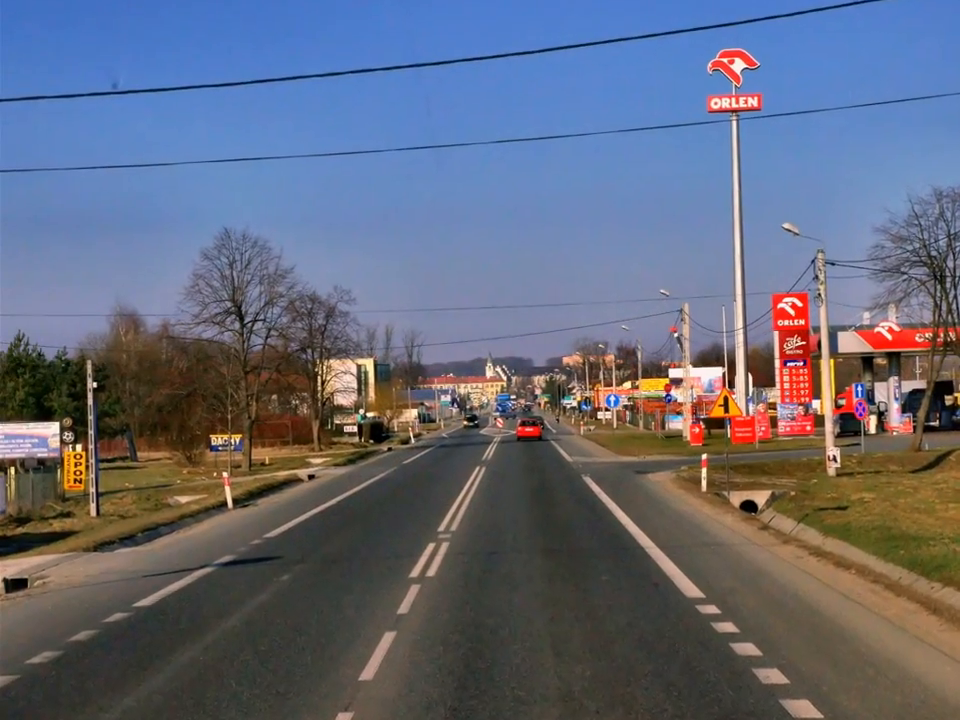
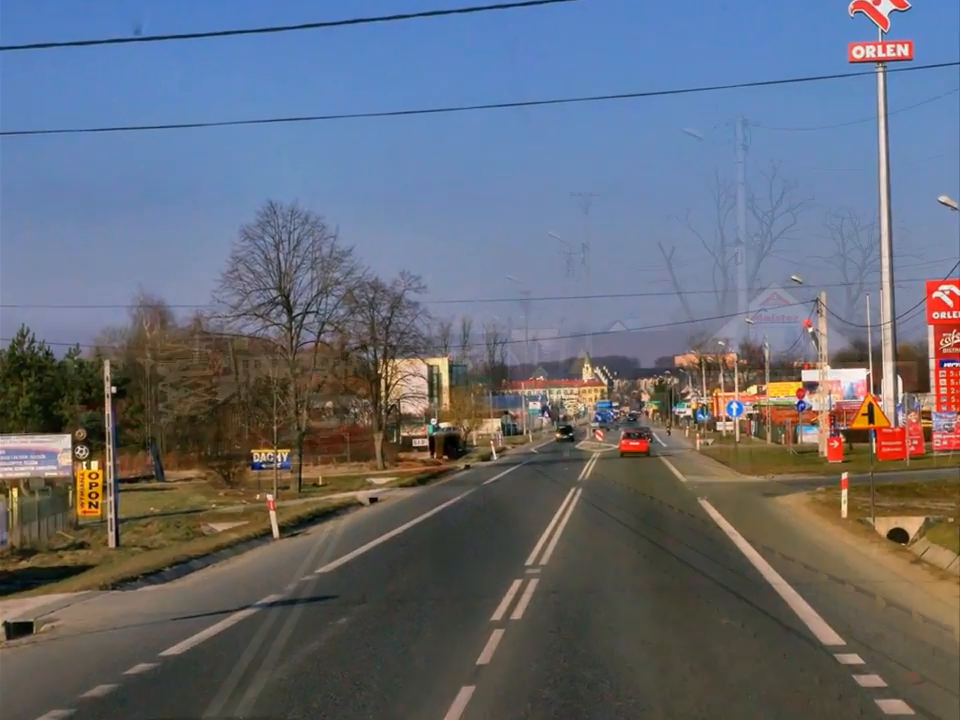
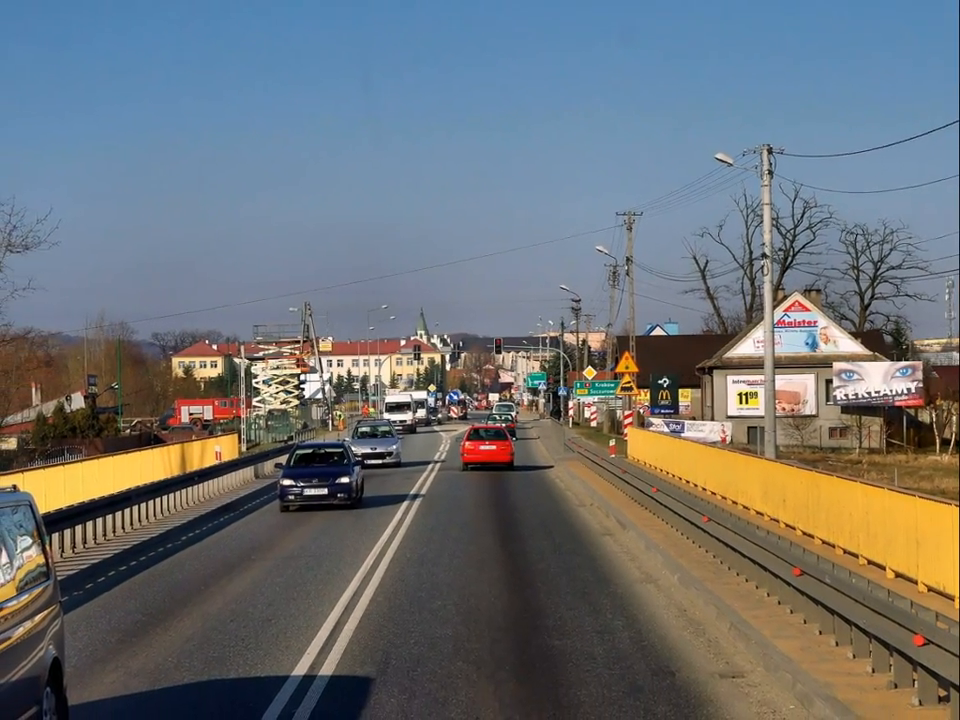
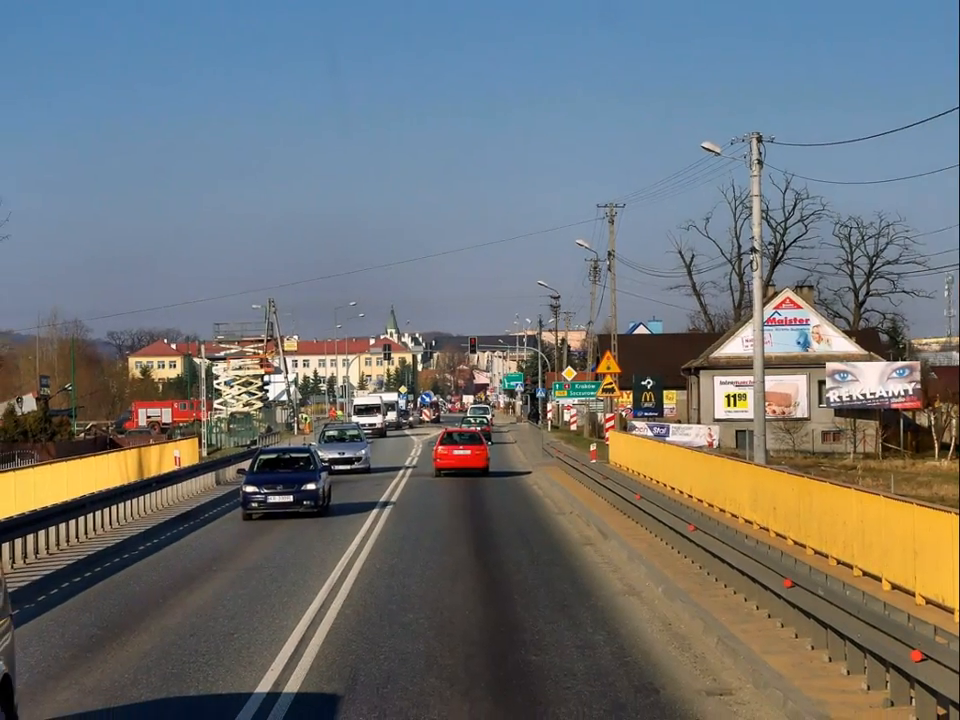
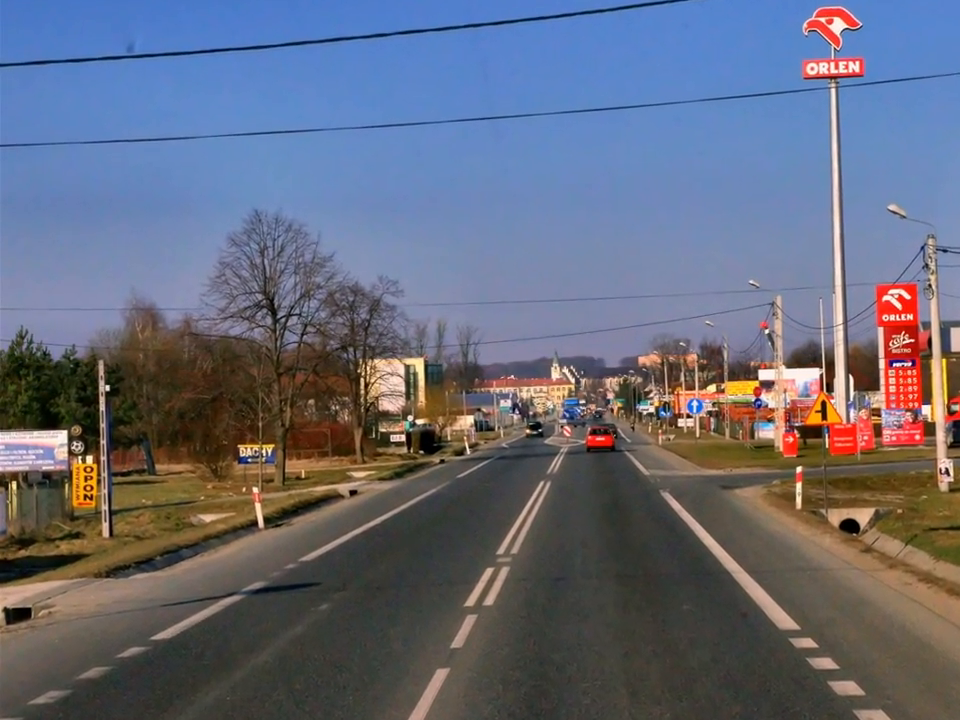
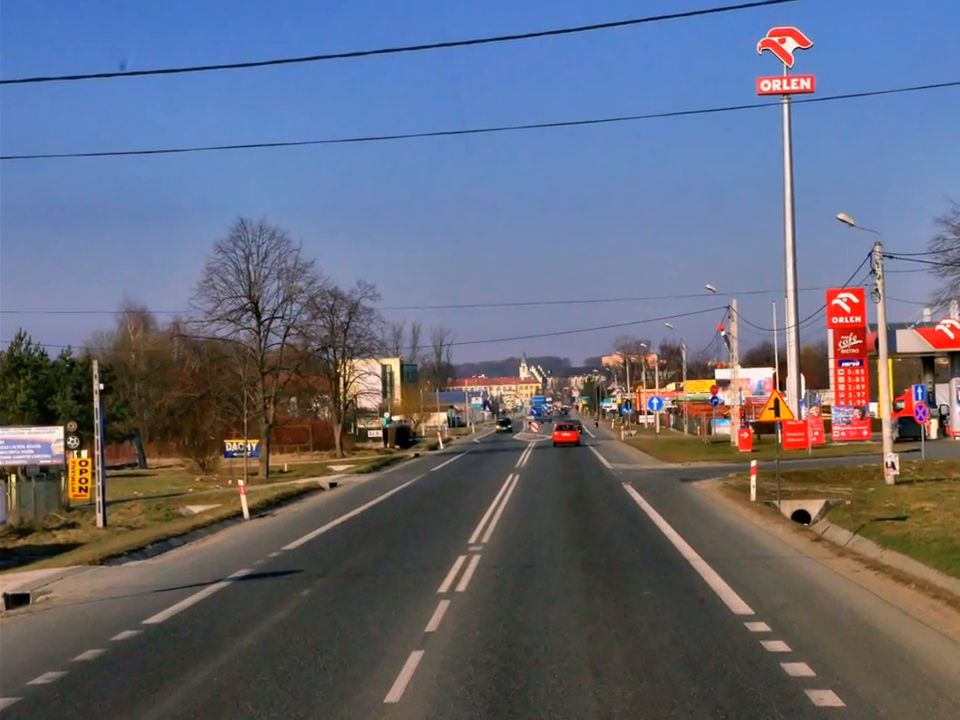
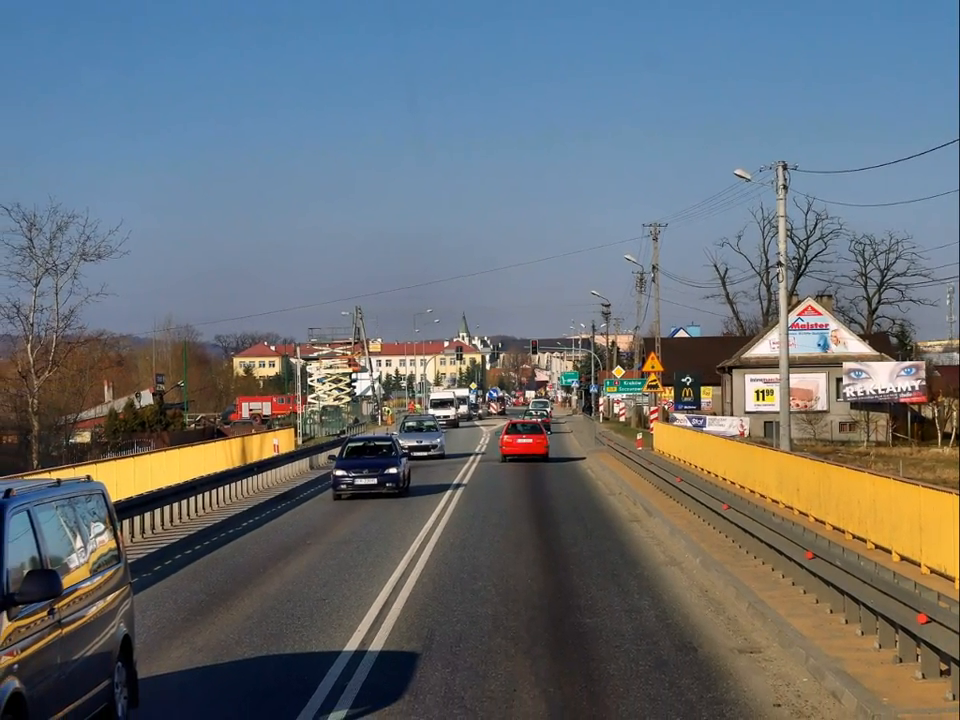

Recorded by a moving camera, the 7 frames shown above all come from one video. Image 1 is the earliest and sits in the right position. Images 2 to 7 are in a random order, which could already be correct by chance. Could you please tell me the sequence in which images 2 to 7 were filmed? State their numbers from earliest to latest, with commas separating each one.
6, 5, 2, 4, 3, 7
